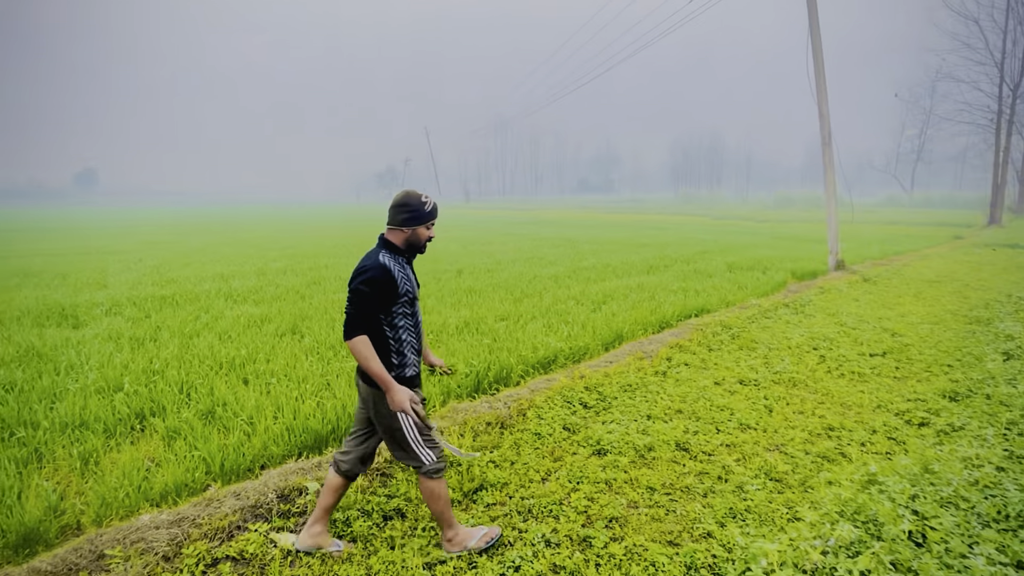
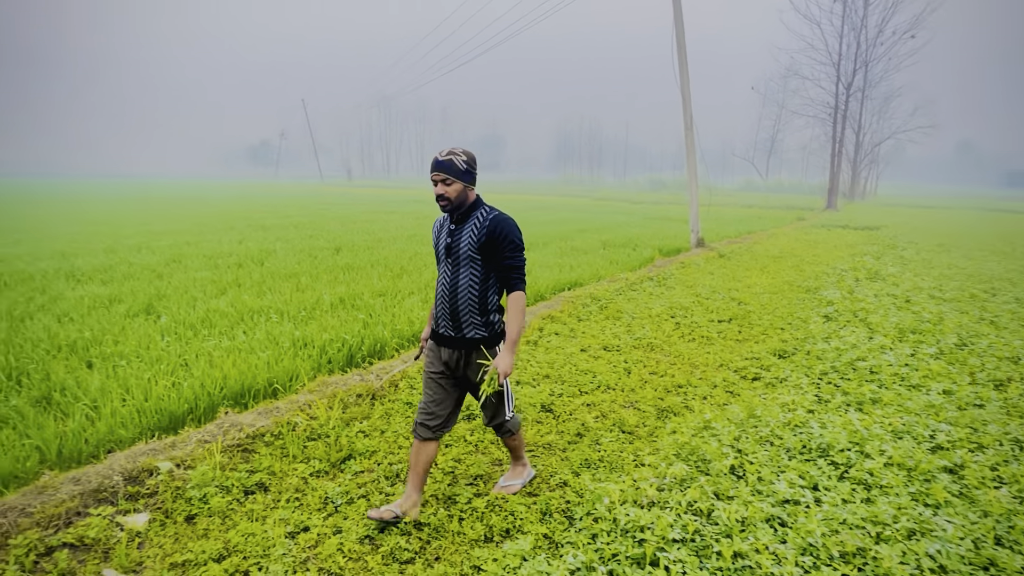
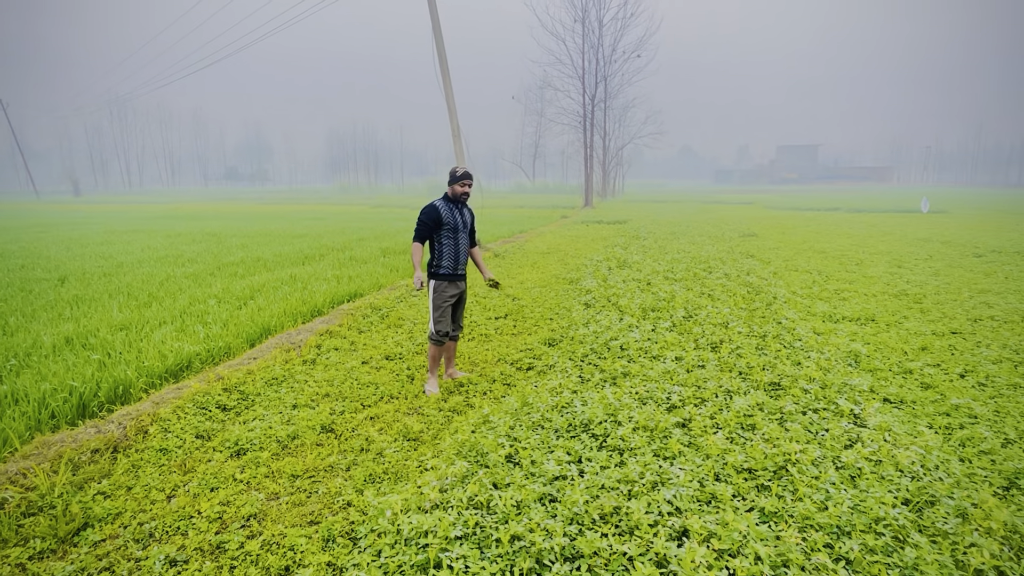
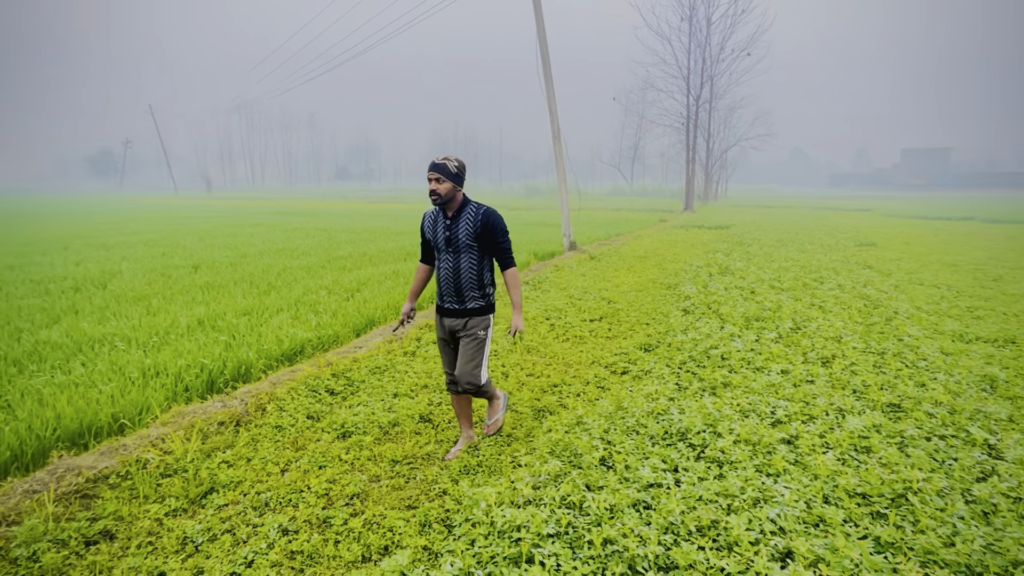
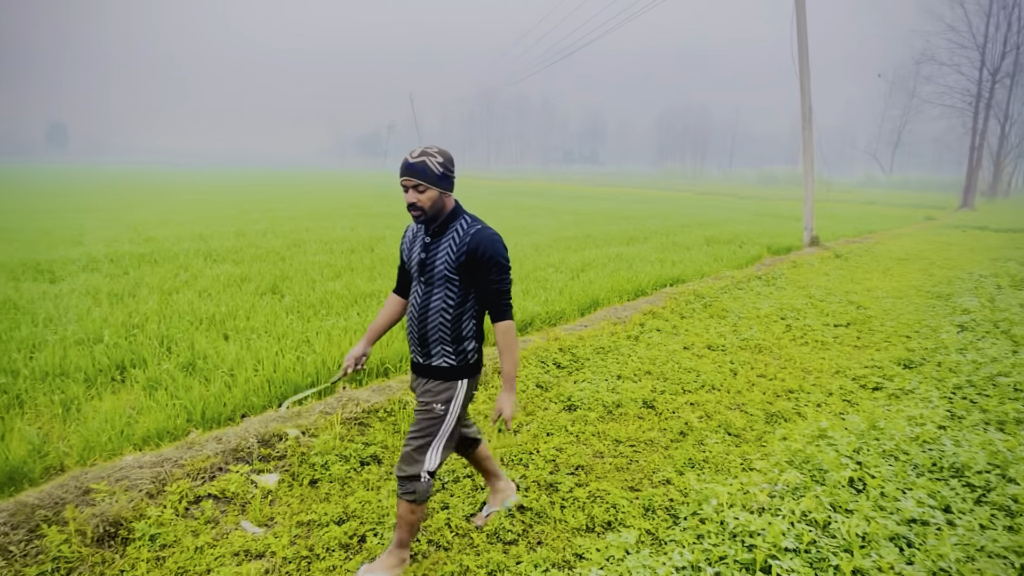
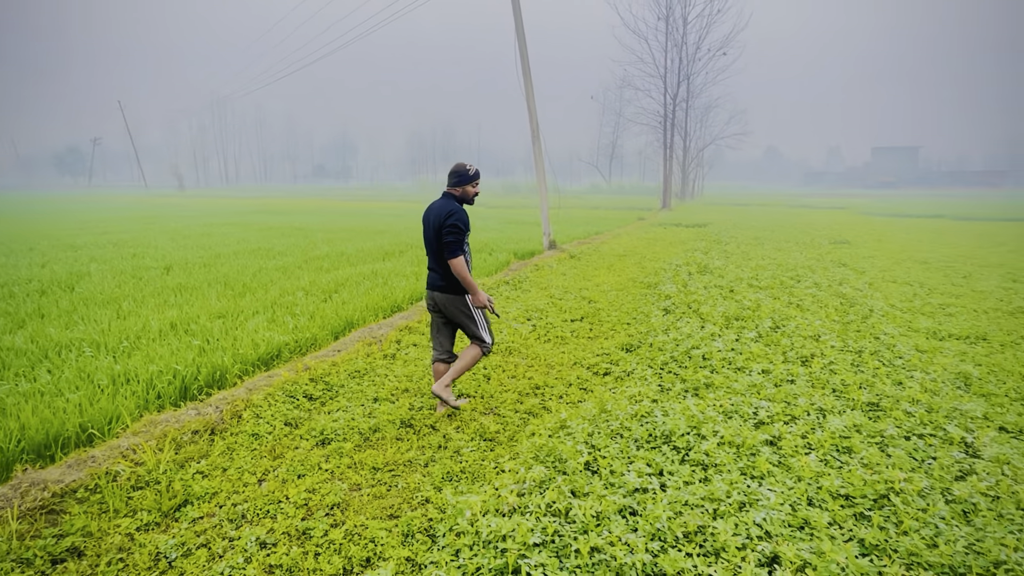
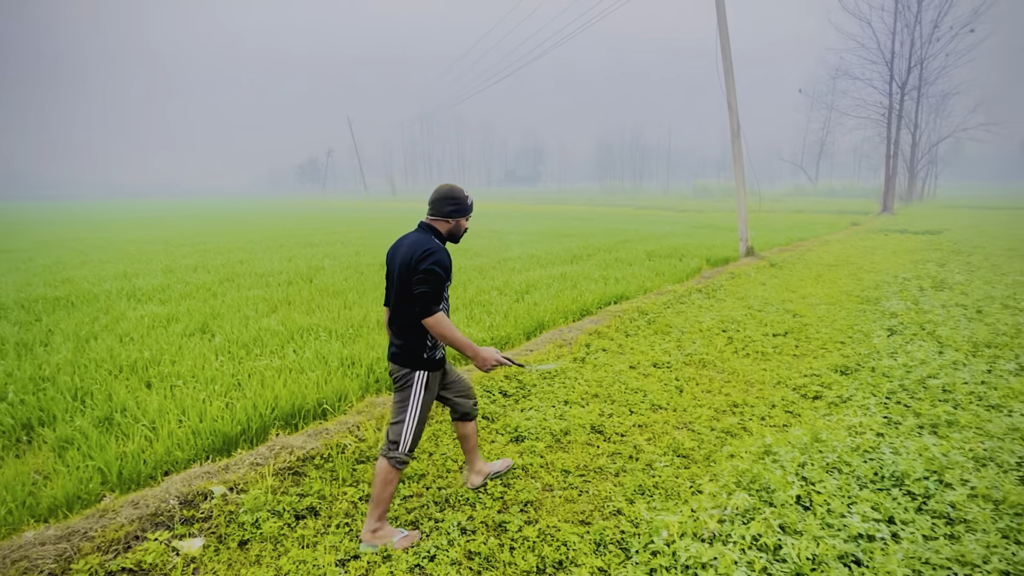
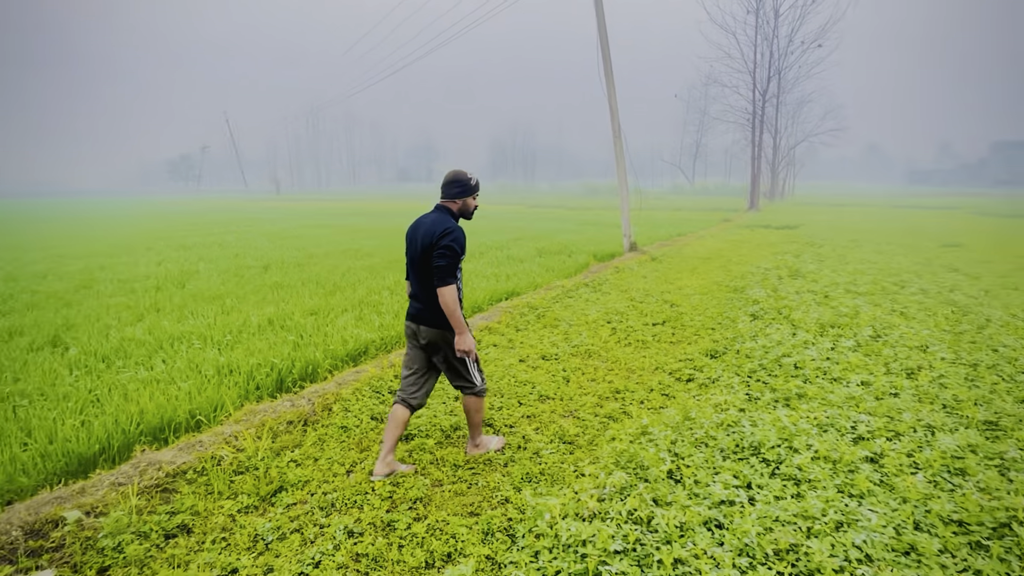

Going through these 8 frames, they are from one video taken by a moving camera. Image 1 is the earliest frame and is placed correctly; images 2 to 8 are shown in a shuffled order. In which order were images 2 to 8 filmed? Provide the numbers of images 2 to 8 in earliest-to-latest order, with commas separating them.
7, 8, 6, 3, 4, 2, 5
